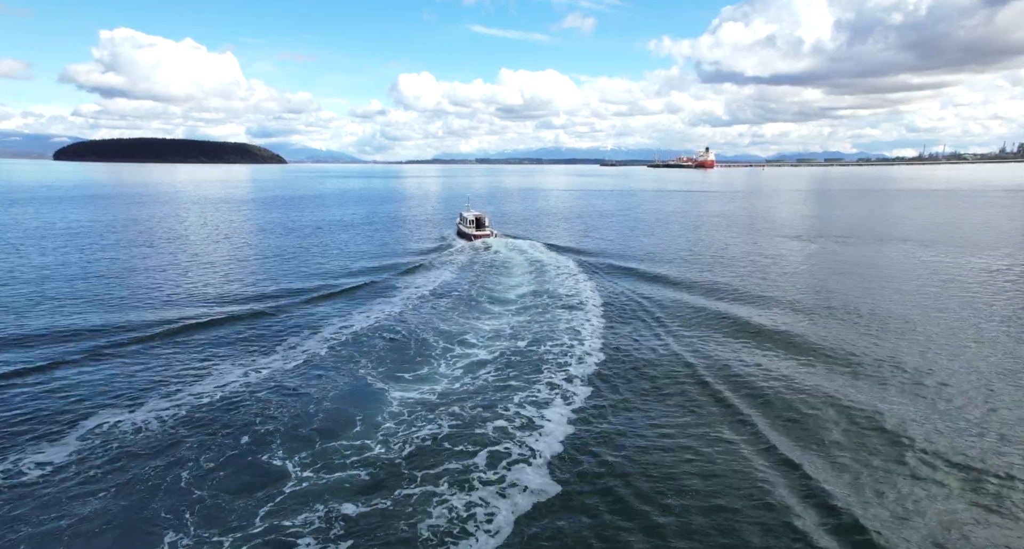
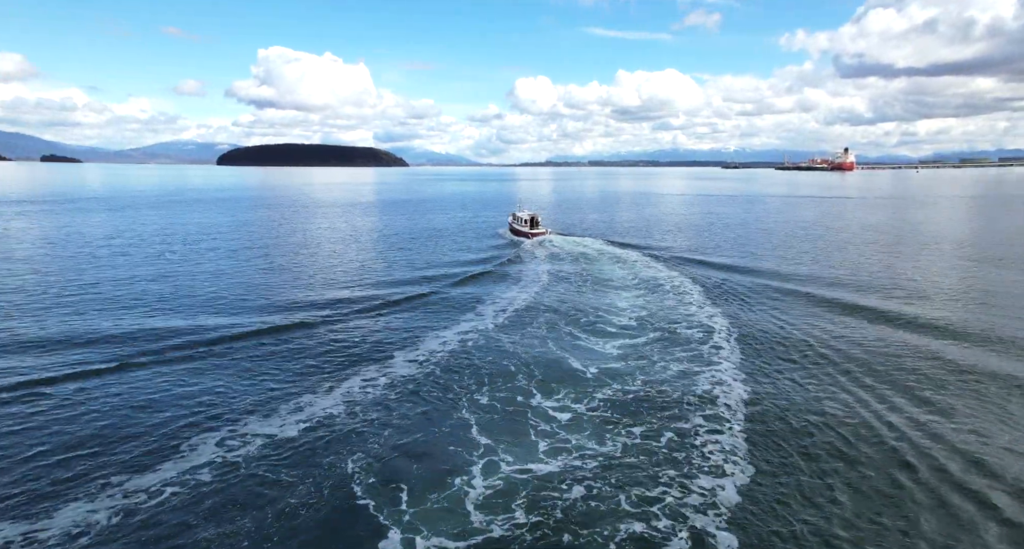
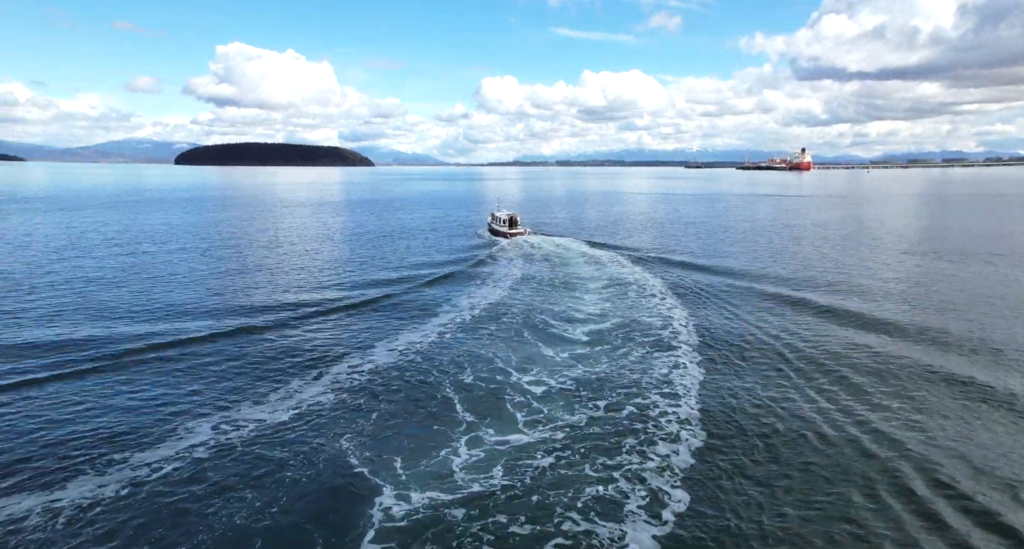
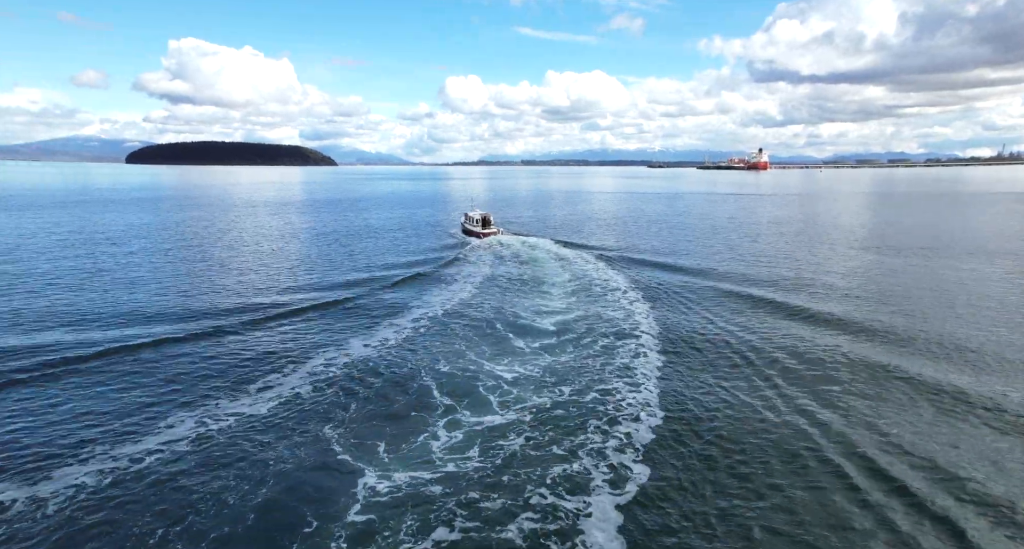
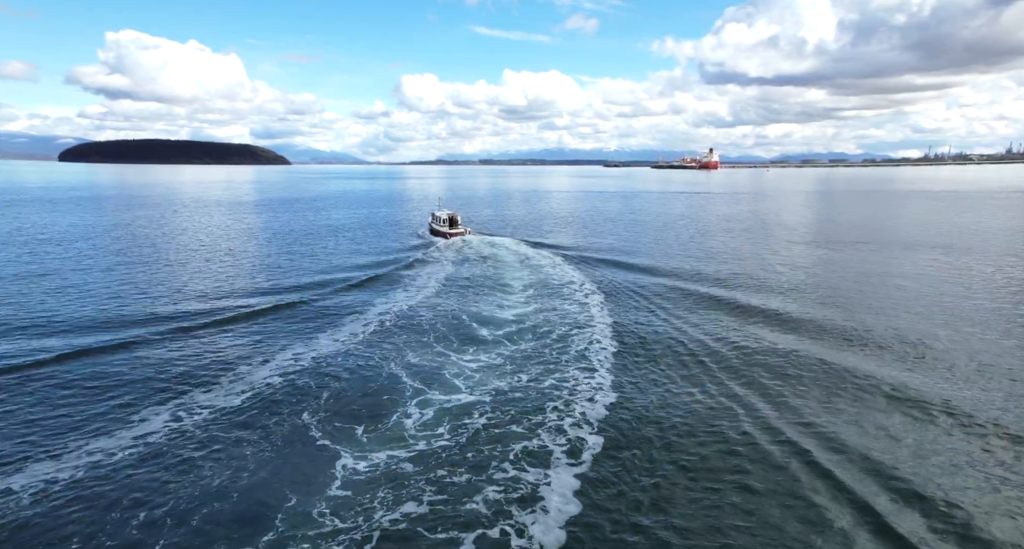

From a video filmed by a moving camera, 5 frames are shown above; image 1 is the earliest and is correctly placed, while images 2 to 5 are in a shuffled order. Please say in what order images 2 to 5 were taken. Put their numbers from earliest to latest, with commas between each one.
5, 4, 3, 2
